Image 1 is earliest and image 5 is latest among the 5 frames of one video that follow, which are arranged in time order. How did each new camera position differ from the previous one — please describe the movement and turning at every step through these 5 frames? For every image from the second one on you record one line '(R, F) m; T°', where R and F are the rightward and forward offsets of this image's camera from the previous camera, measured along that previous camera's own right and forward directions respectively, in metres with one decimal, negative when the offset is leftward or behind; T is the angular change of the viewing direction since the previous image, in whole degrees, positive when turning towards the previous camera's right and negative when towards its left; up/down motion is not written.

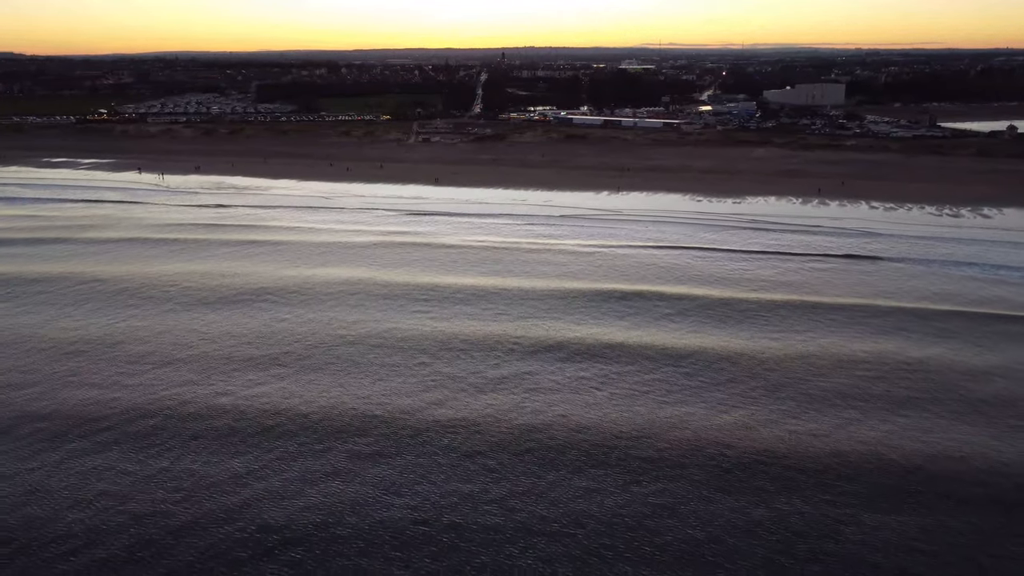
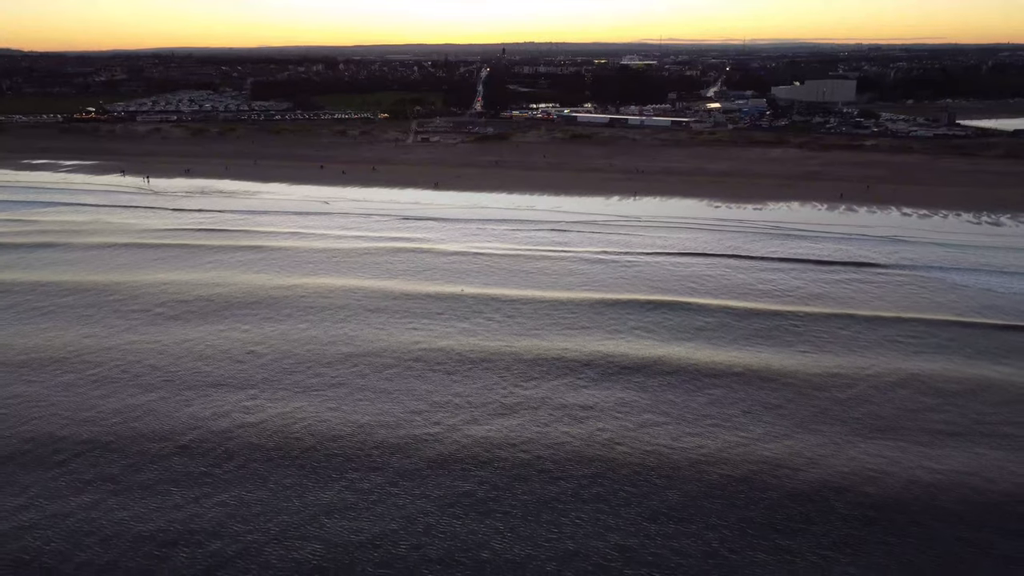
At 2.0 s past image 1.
(-0.1, +0.7) m; 0°
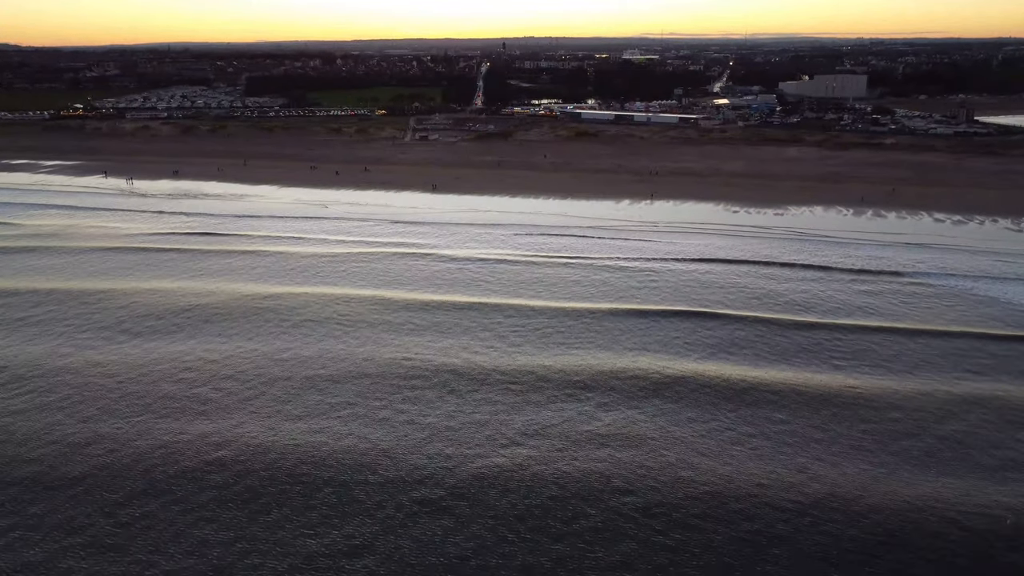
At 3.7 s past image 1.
(0.0, +0.6) m; 0°
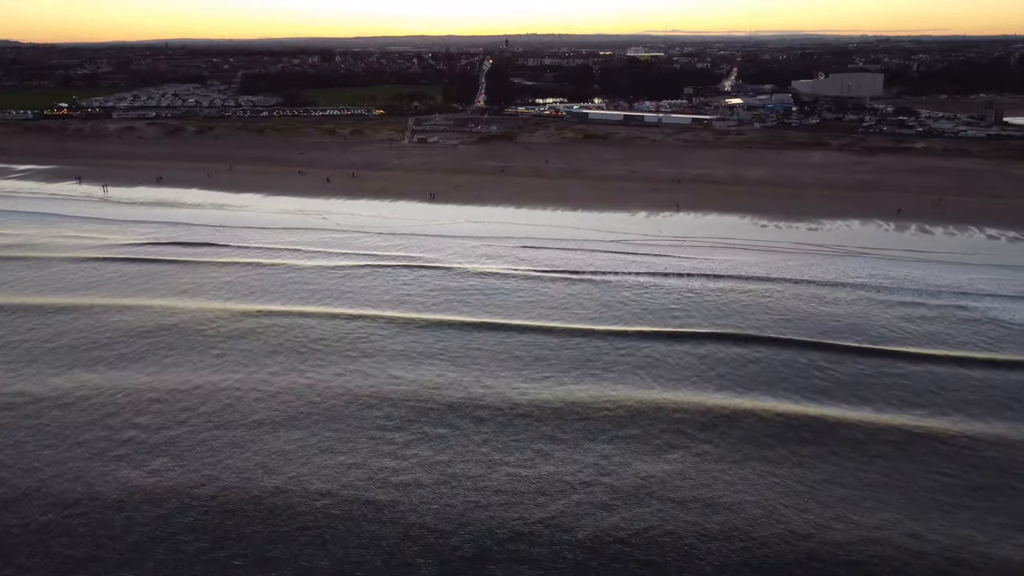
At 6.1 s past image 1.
(0.0, +0.9) m; 0°
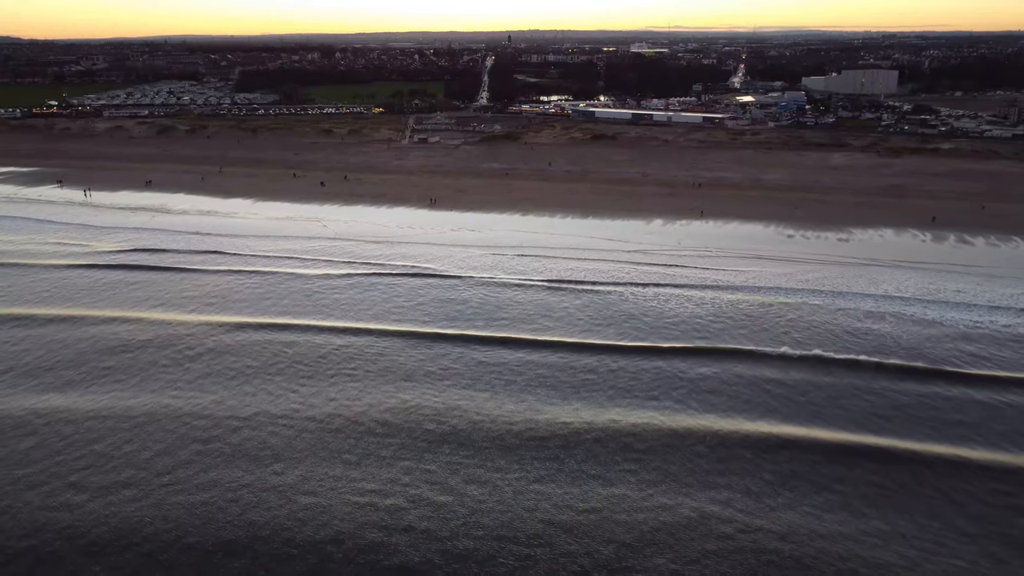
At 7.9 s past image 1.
(0.0, +0.6) m; 0°
